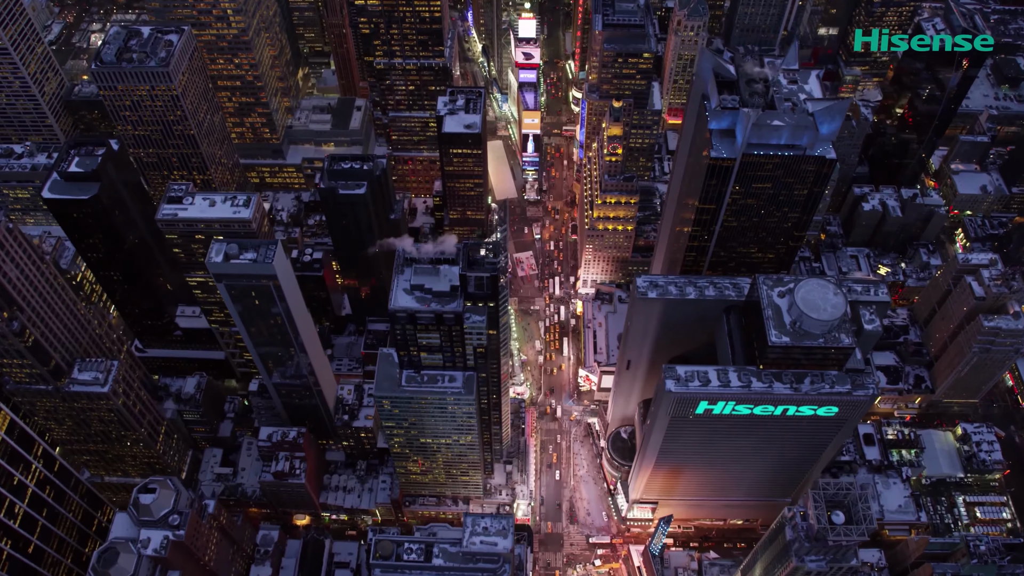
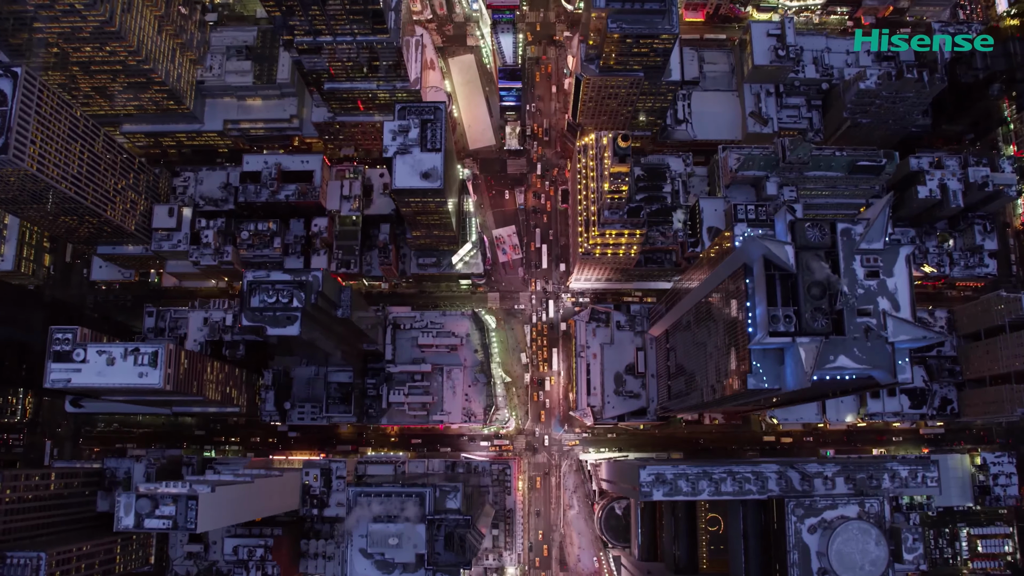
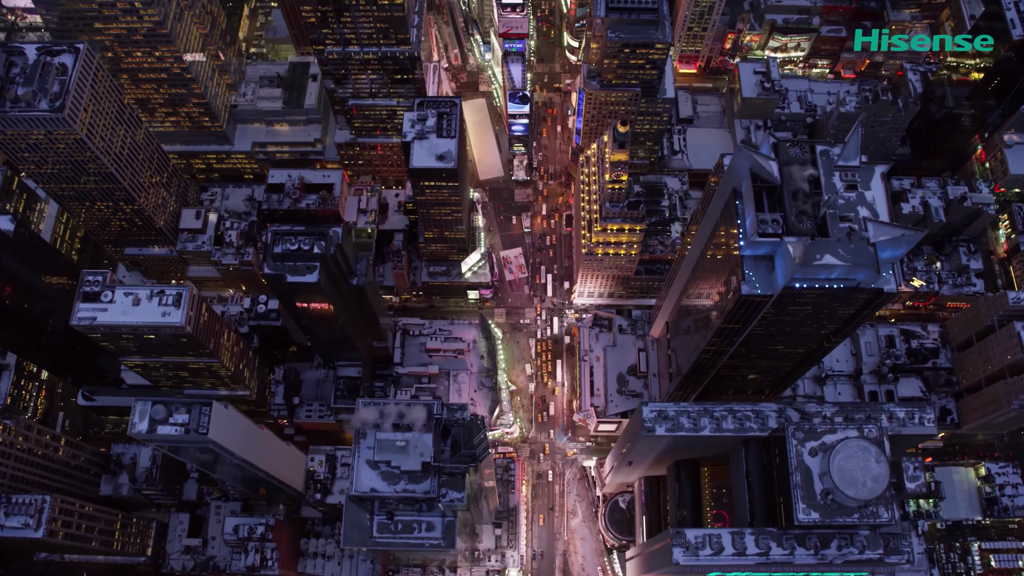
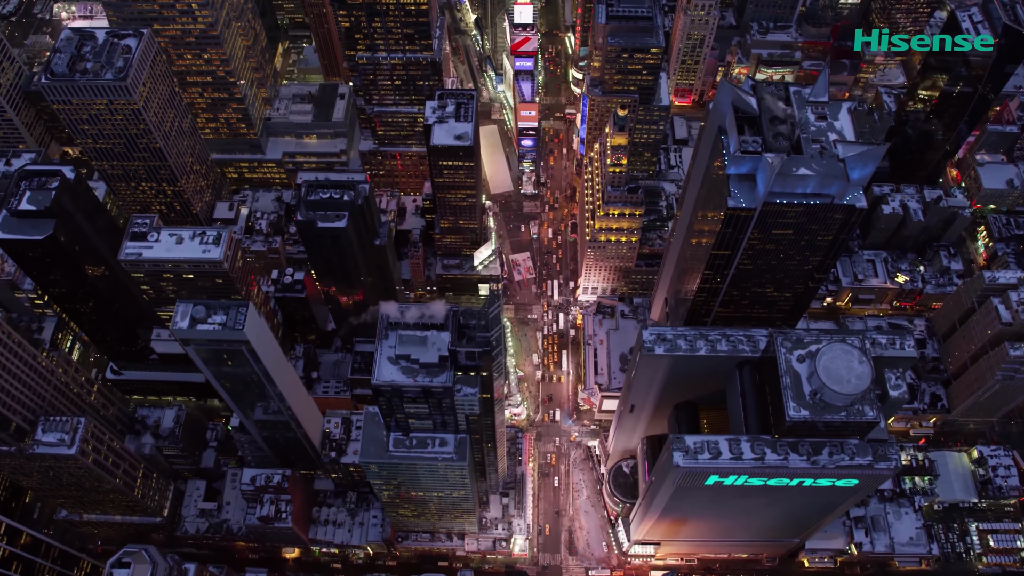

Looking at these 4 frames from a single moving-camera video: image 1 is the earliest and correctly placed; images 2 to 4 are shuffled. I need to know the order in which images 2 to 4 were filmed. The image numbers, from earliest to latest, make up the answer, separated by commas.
4, 3, 2
